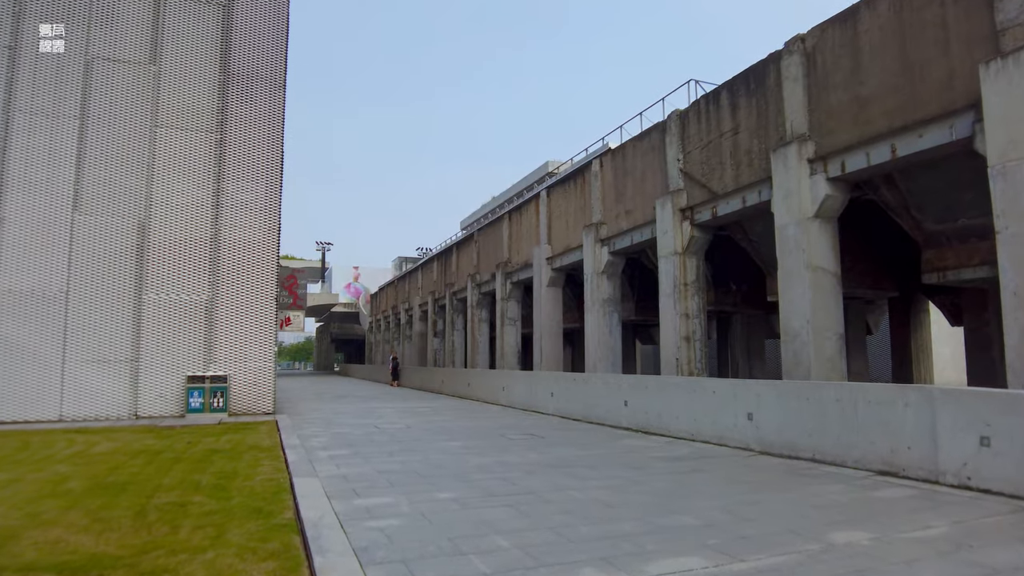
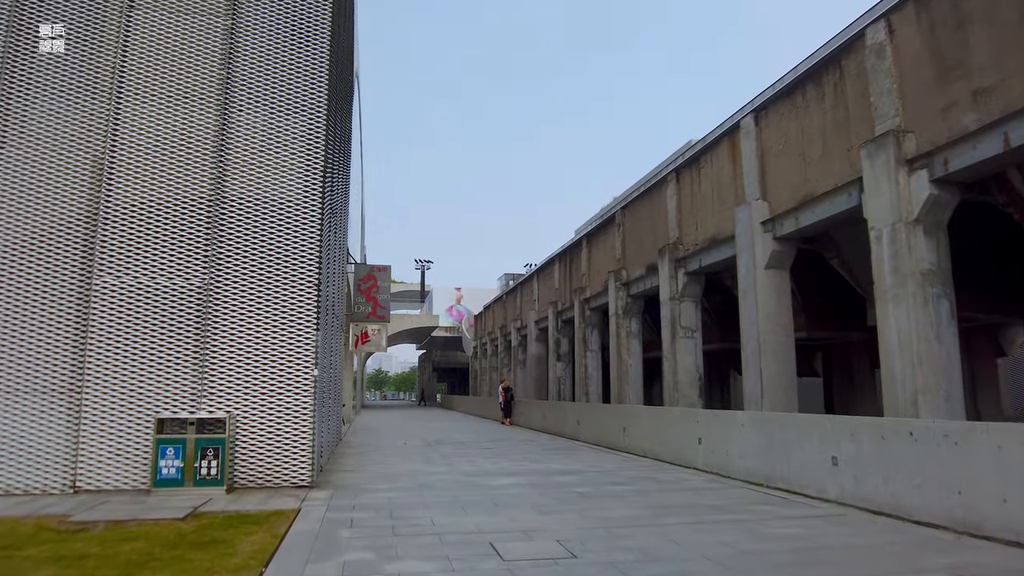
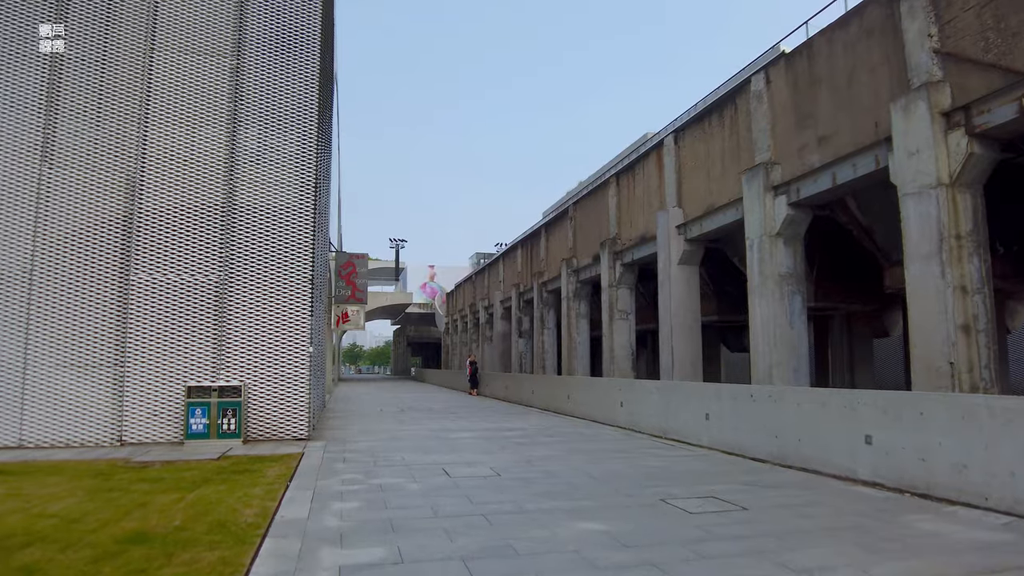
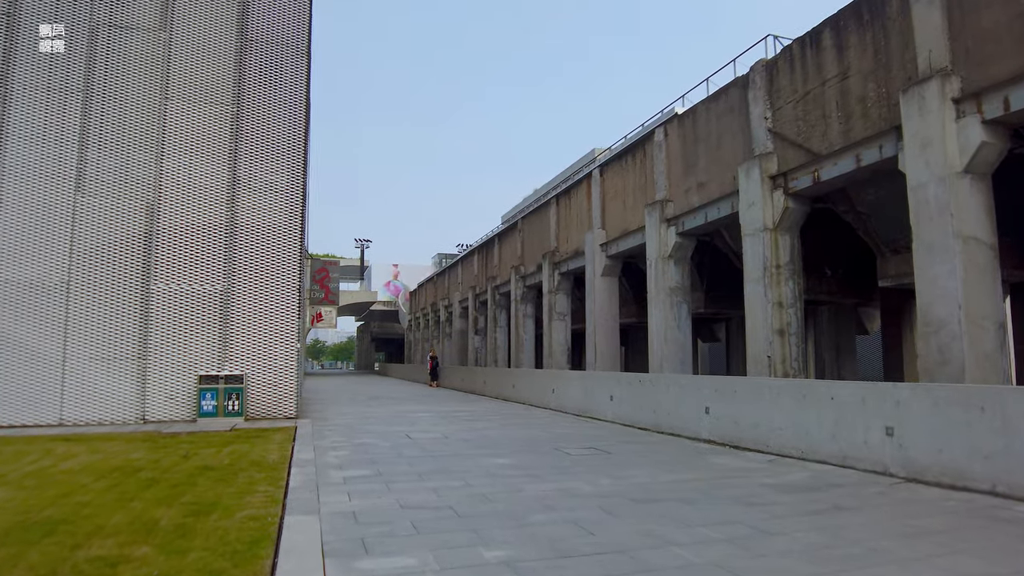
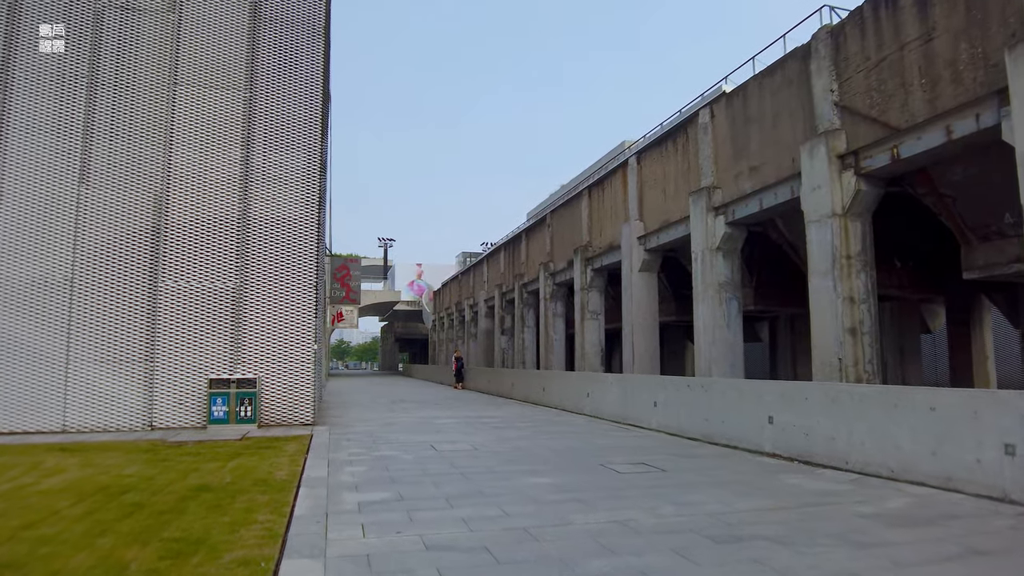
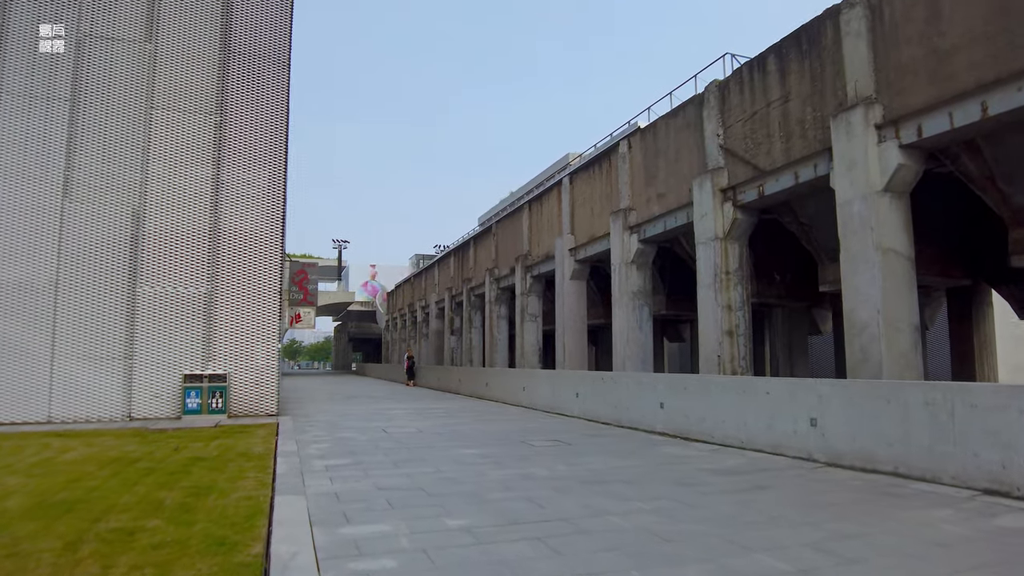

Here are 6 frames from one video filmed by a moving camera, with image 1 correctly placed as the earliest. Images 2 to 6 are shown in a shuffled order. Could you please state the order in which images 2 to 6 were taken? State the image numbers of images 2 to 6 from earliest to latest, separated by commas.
6, 4, 5, 3, 2
